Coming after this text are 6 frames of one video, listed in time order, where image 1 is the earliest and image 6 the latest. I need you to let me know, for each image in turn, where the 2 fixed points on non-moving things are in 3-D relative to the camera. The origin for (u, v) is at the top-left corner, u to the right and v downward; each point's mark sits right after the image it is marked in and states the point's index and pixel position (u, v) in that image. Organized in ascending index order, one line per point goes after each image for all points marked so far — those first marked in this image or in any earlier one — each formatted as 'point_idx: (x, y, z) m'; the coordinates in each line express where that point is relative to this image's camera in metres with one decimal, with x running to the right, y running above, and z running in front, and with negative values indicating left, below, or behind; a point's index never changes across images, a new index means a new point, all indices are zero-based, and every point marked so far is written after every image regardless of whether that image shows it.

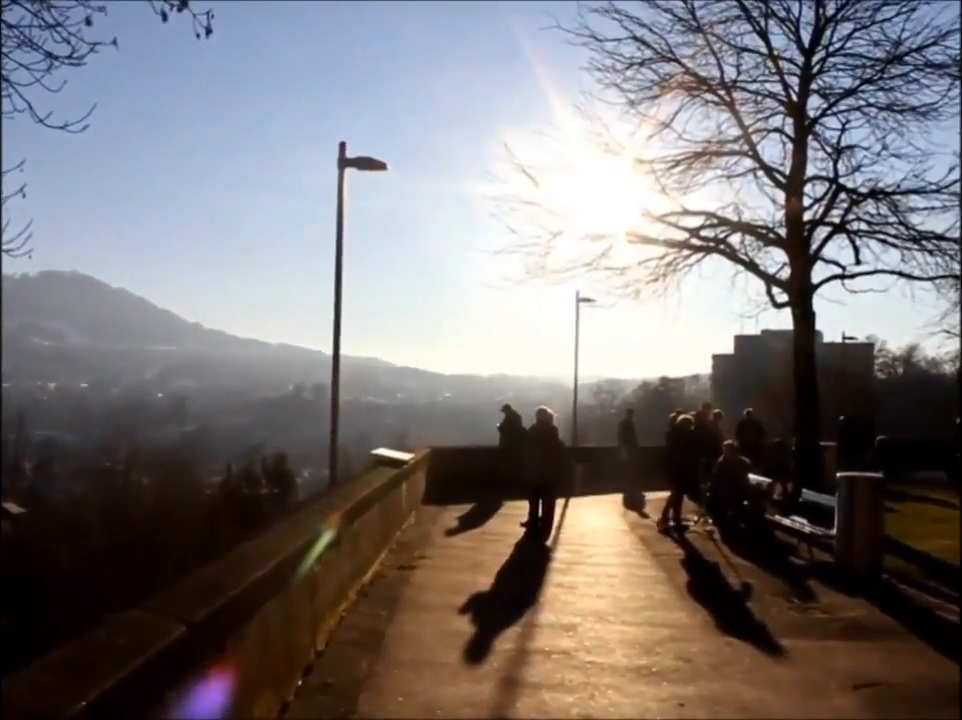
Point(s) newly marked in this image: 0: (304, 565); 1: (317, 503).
0: (-1.7, -2.0, +14.1) m
1: (-1.8, -1.6, +15.9) m
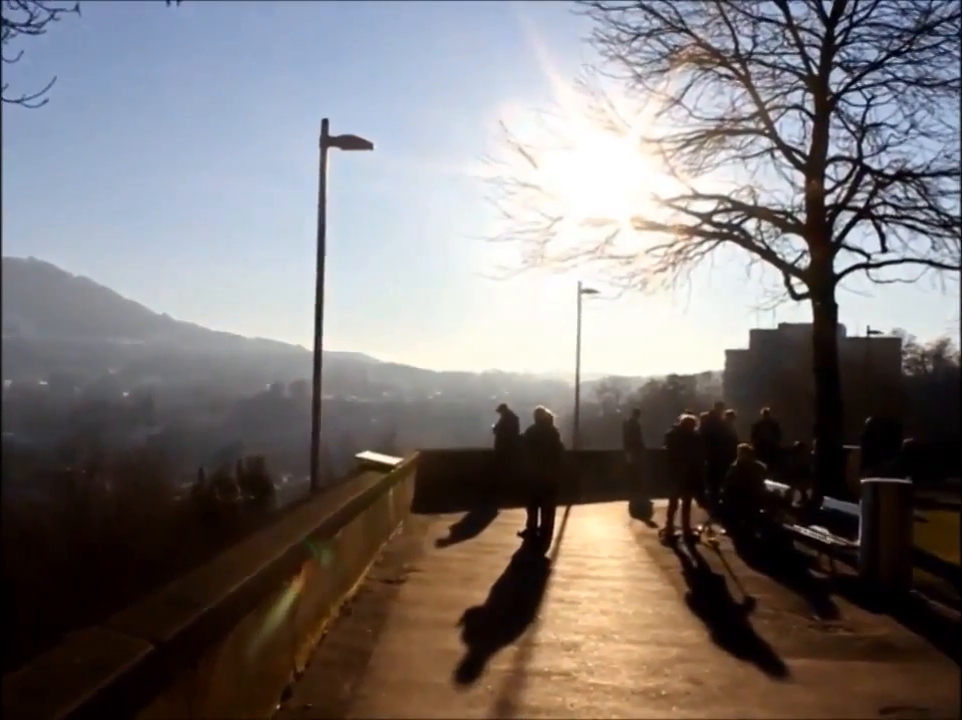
0: (-1.8, -1.9, +12.9) m
1: (-1.8, -1.5, +14.6) m
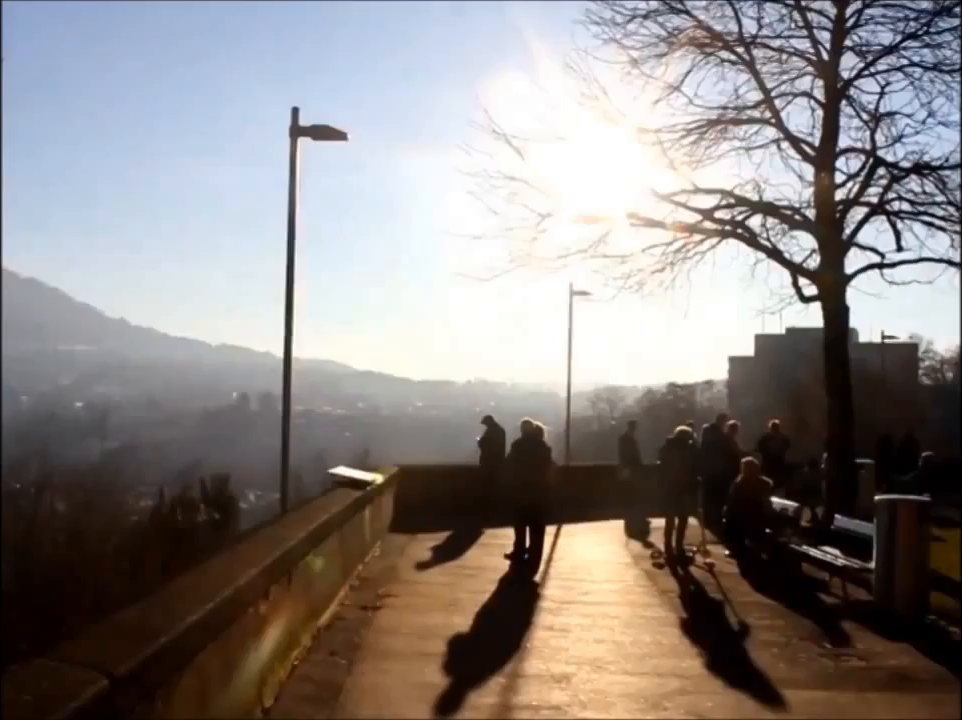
0: (-1.9, -2.0, +11.7) m
1: (-2.0, -1.6, +13.5) m
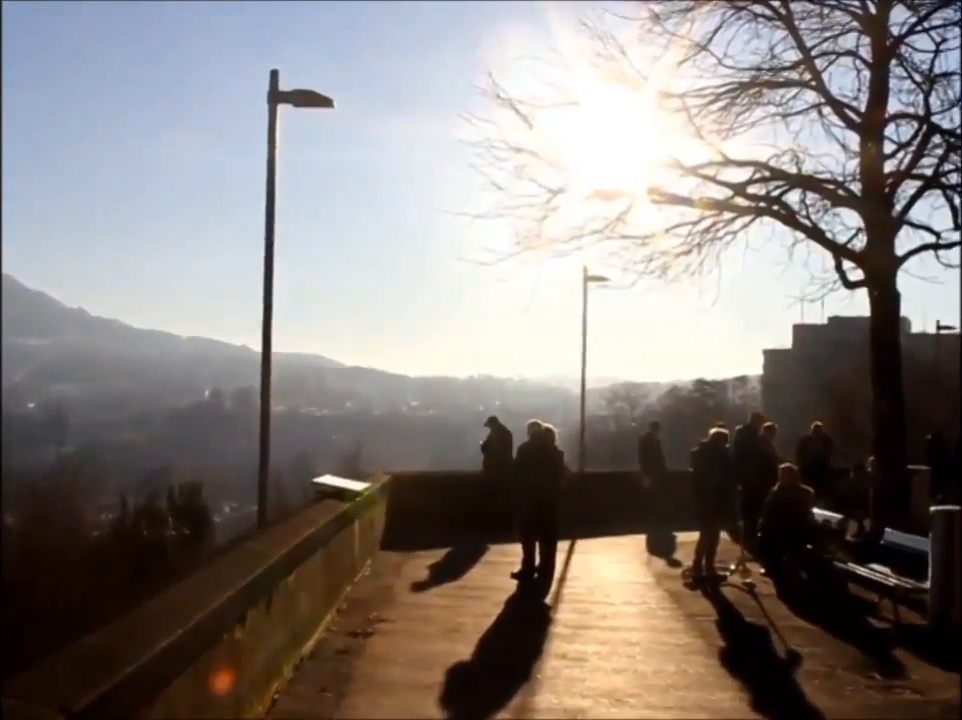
0: (-1.9, -1.9, +10.2) m
1: (-2.0, -1.5, +12.0) m
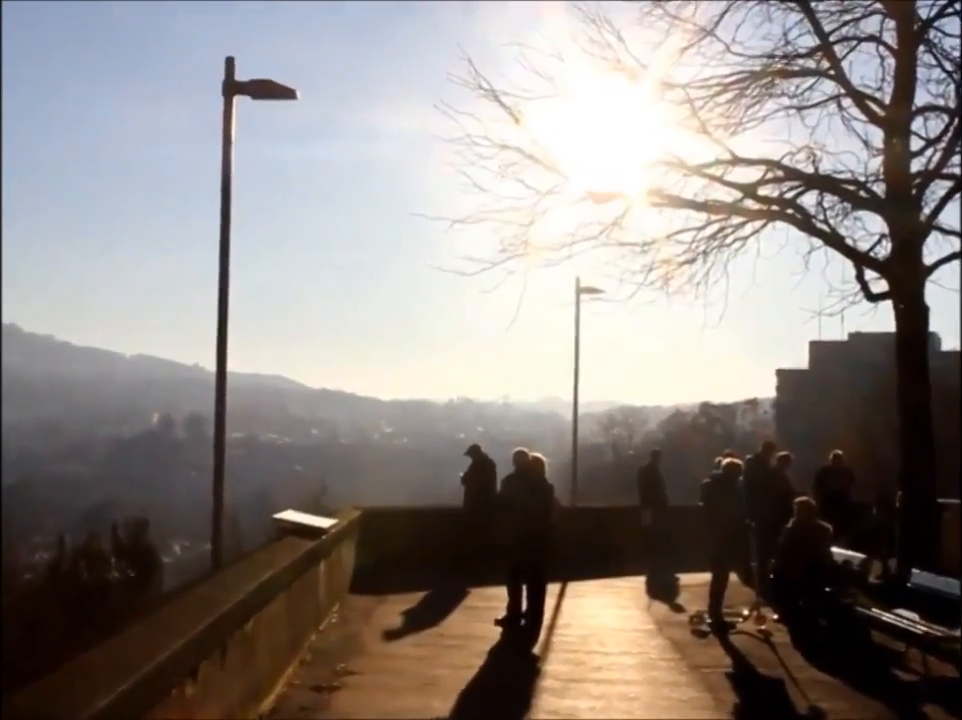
0: (-2.0, -2.1, +8.9) m
1: (-2.1, -1.7, +10.7) m
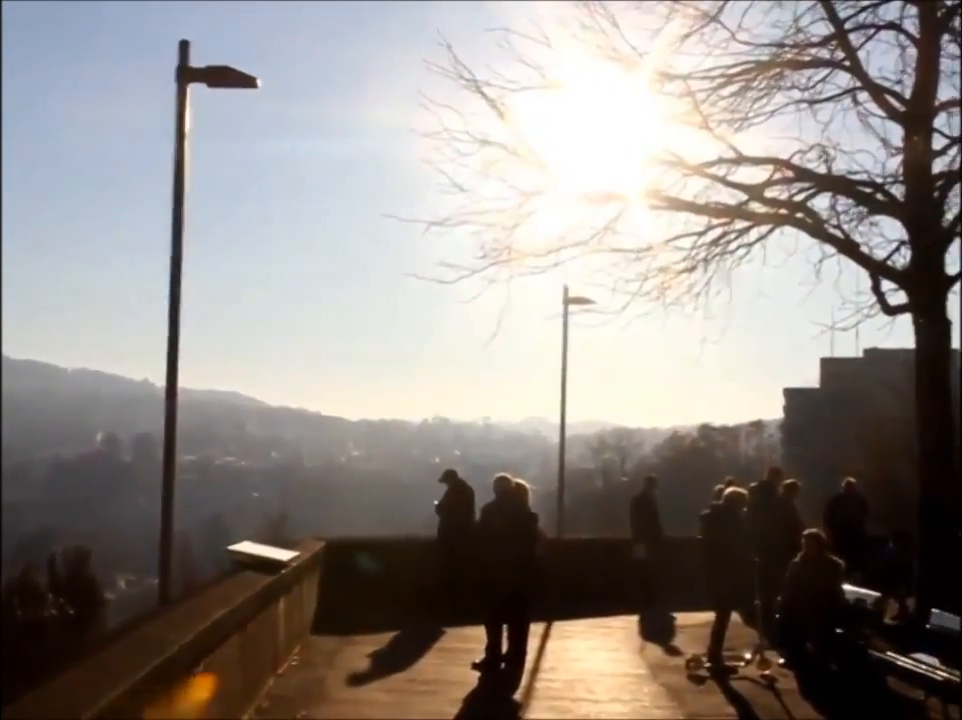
0: (-2.2, -2.2, +7.9) m
1: (-2.3, -1.8, +9.7) m
